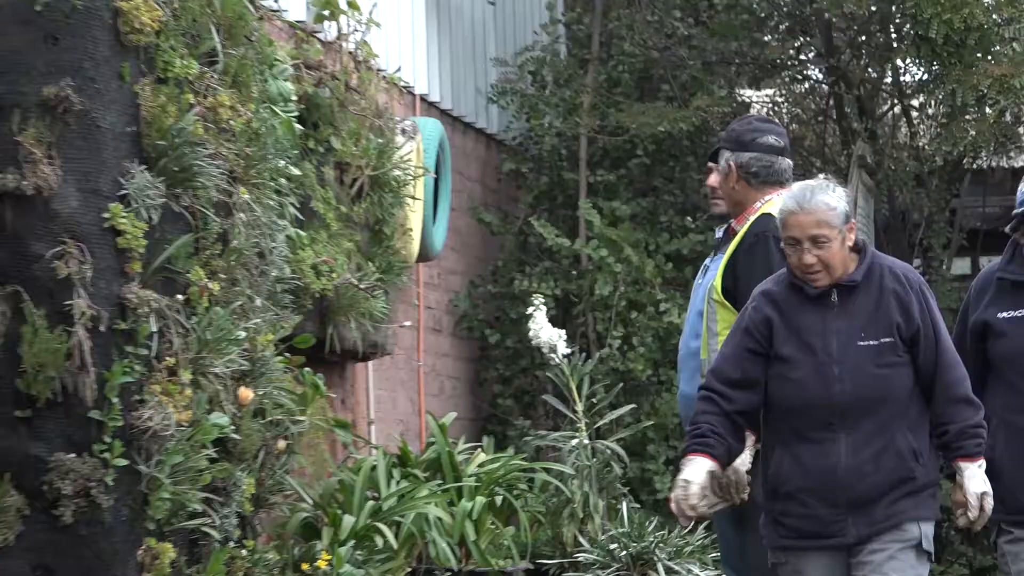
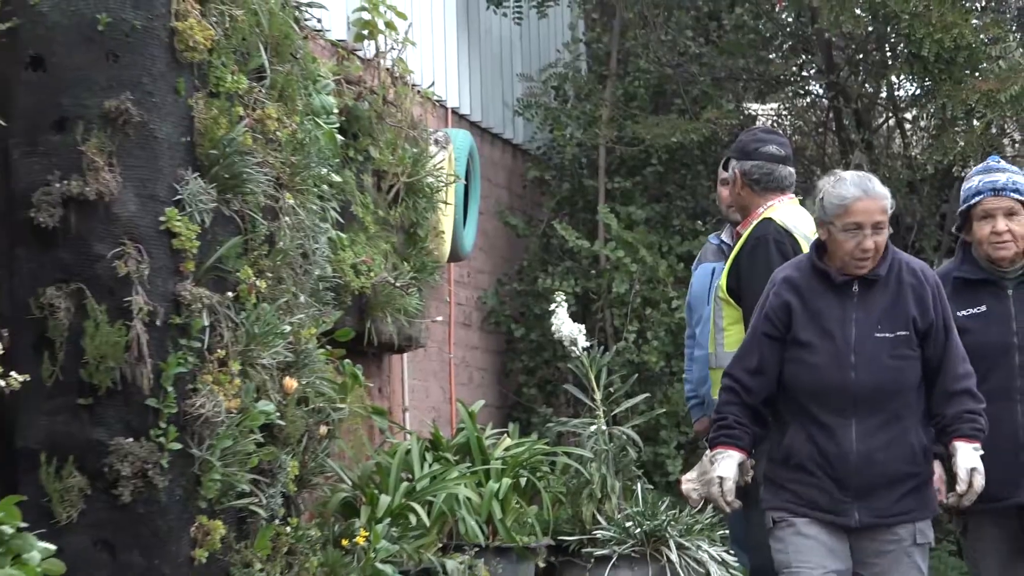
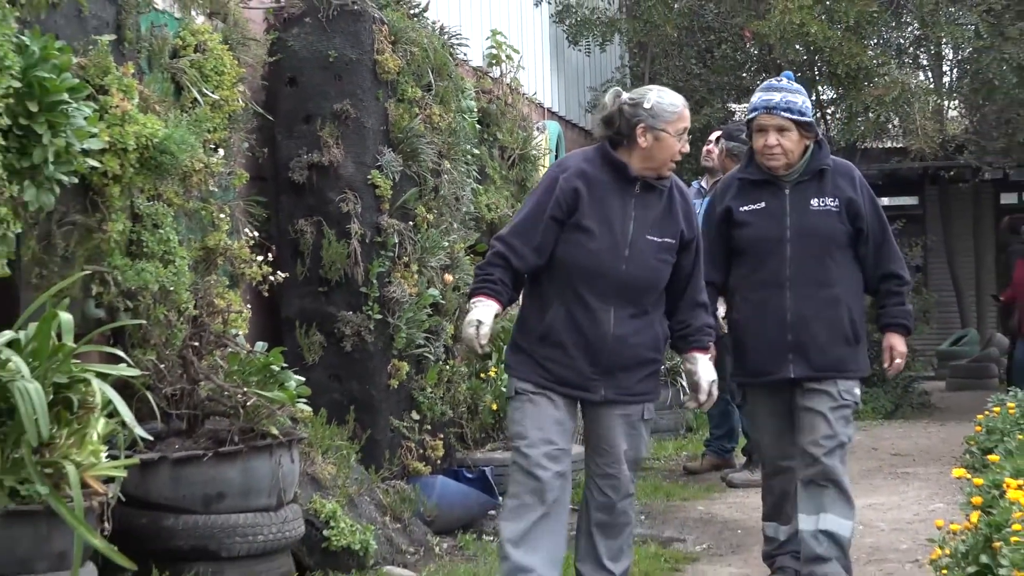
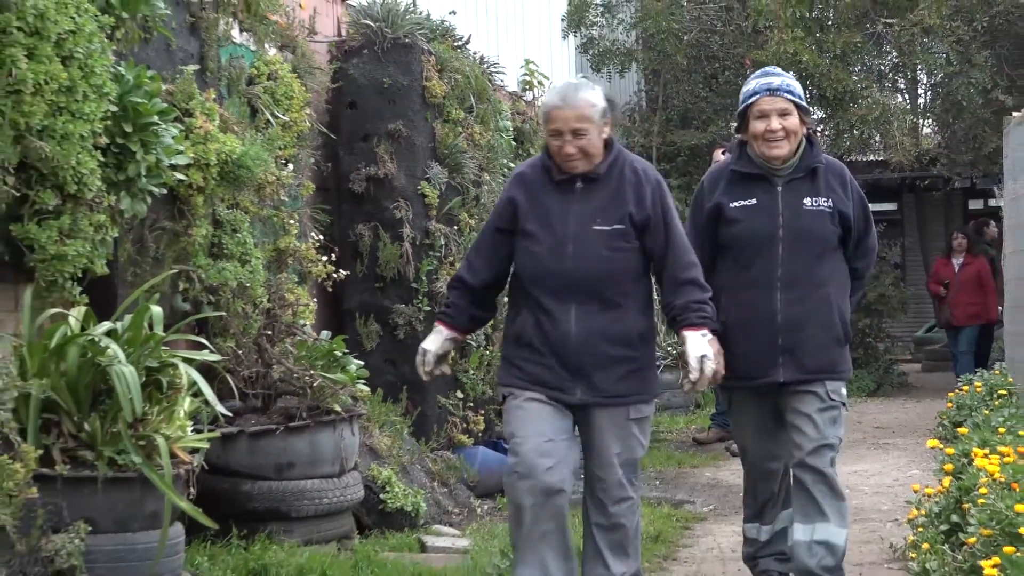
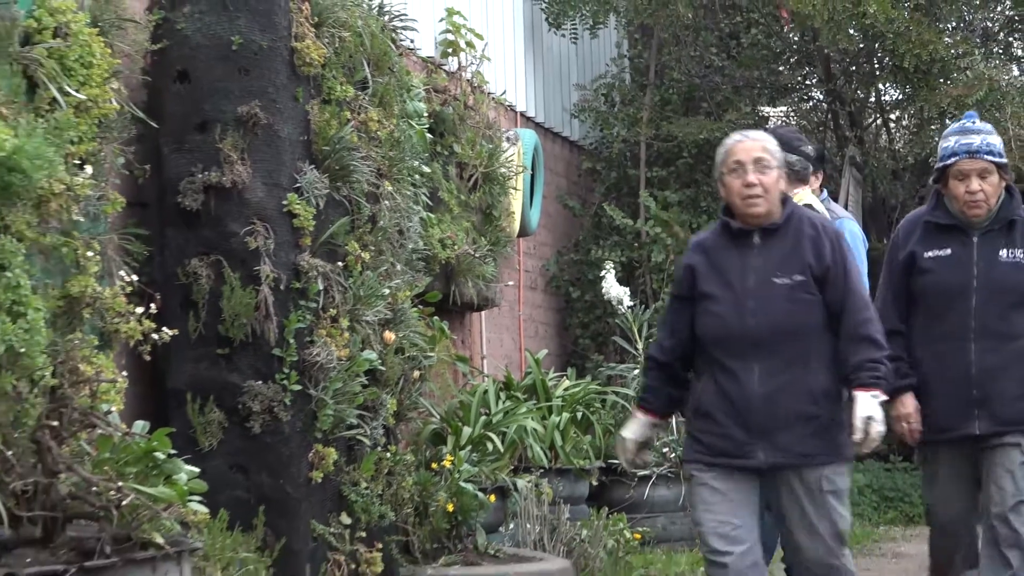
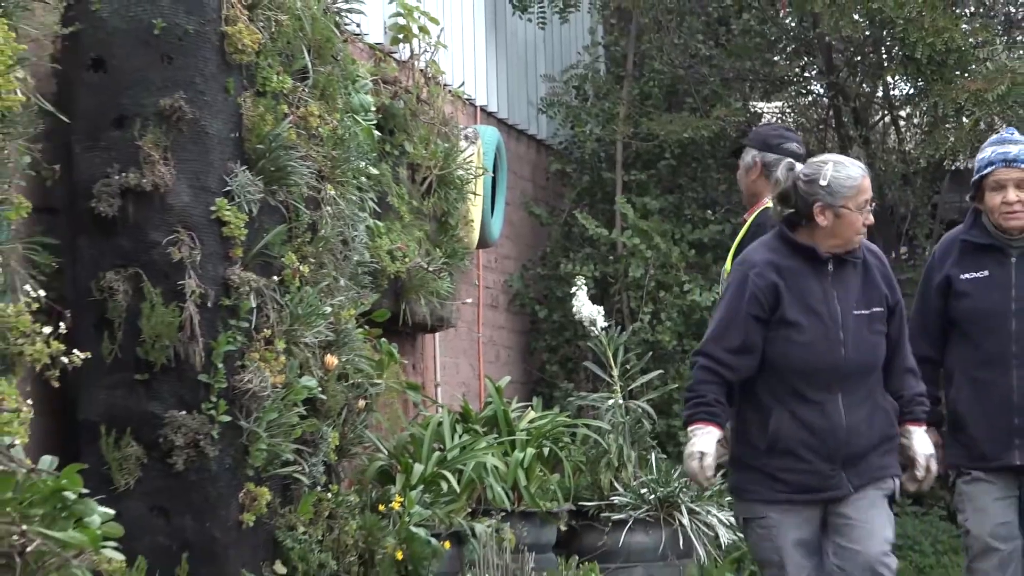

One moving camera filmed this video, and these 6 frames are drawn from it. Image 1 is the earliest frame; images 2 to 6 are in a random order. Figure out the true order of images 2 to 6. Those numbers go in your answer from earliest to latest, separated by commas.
2, 6, 5, 3, 4
